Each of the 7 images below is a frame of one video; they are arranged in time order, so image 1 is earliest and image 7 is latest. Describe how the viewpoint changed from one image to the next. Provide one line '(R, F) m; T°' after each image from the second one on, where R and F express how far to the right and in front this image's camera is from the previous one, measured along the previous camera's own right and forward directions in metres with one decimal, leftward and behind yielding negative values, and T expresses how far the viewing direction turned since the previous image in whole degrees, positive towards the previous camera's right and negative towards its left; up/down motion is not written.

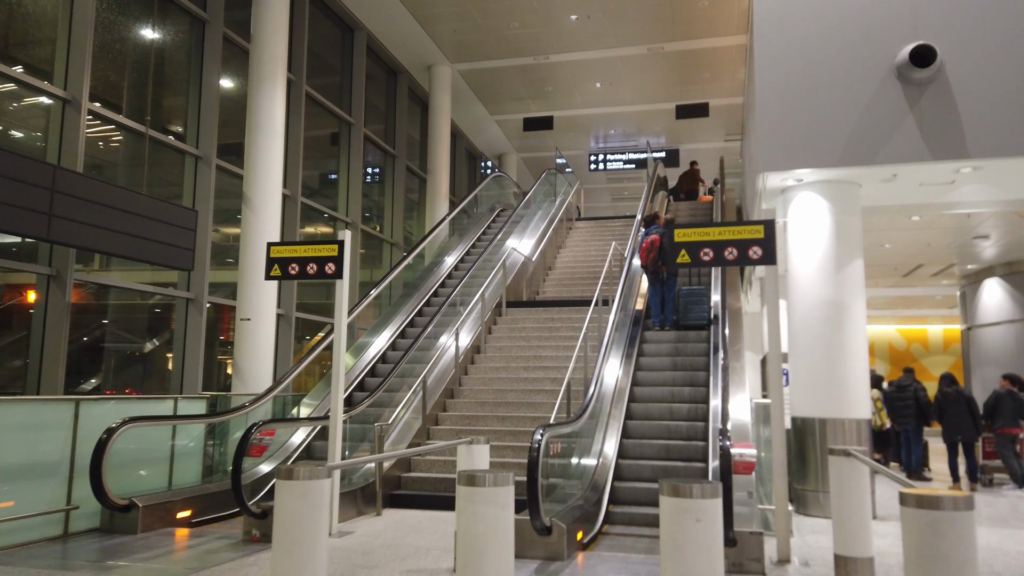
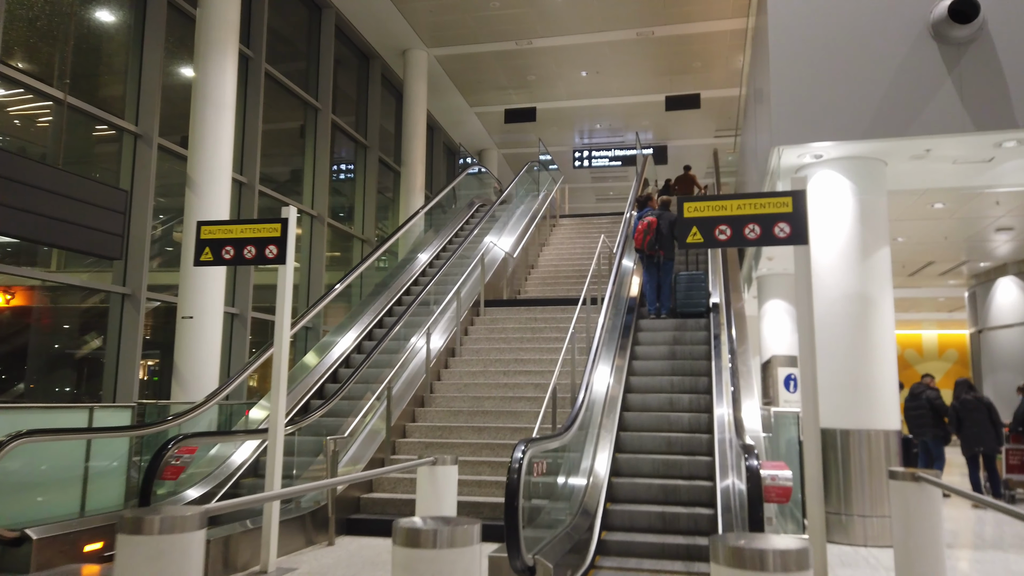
(0.0, +0.9) m; +1°
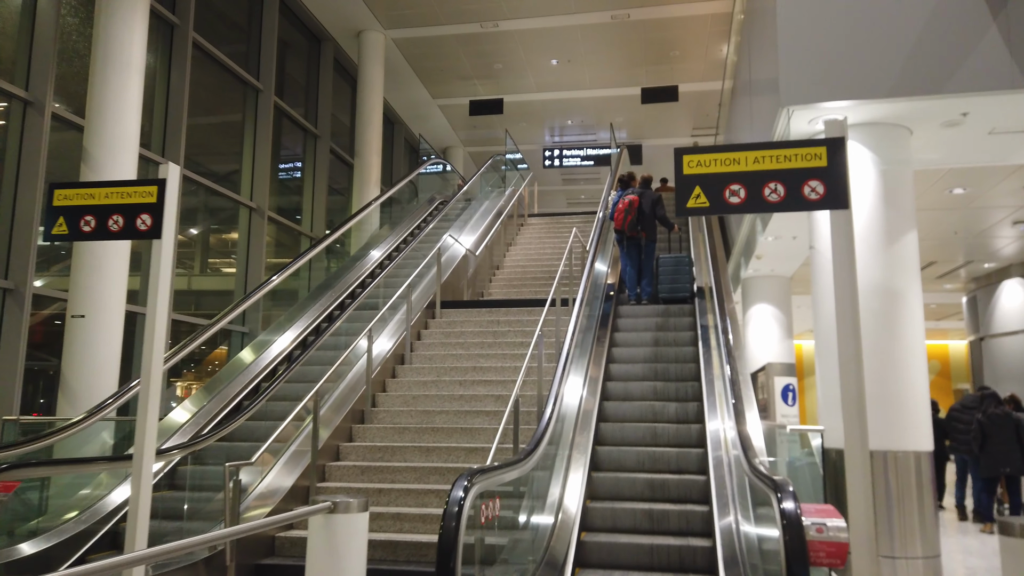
(+0.1, +1.1) m; +2°
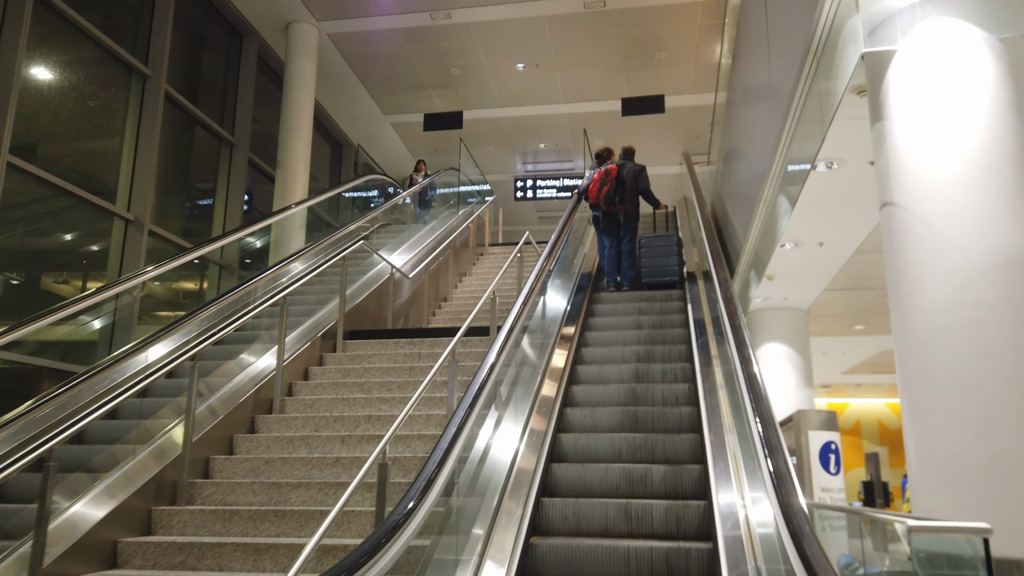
(+0.5, +2.1) m; +1°
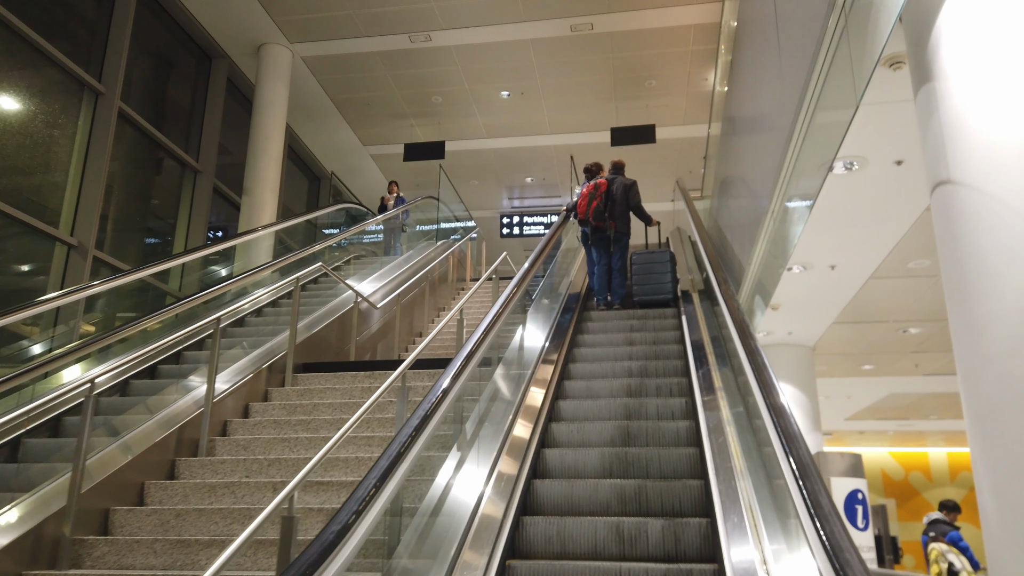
(+0.1, +0.7) m; +1°
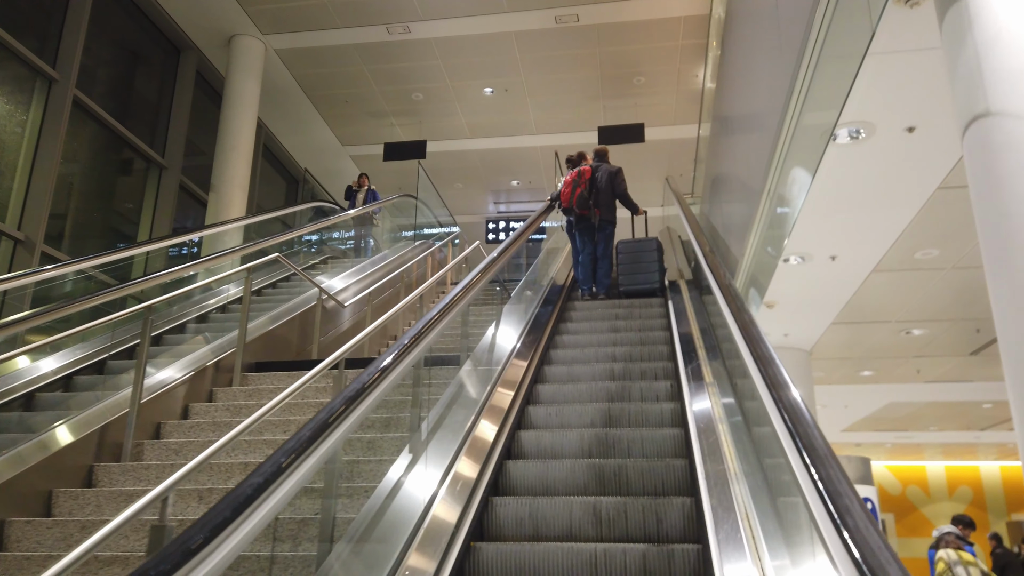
(+0.1, +0.4) m; +1°
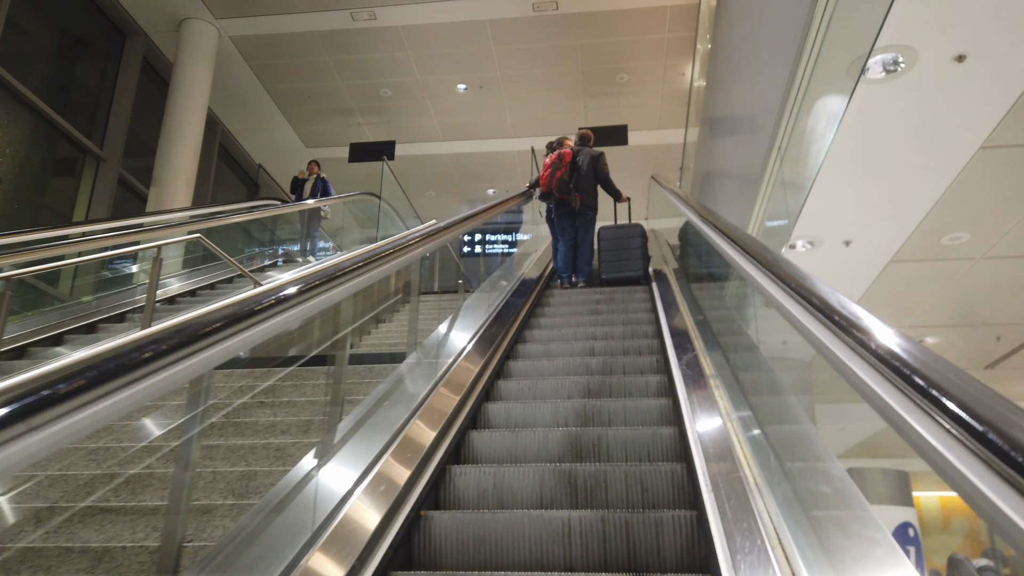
(+0.1, +0.7) m; +1°
